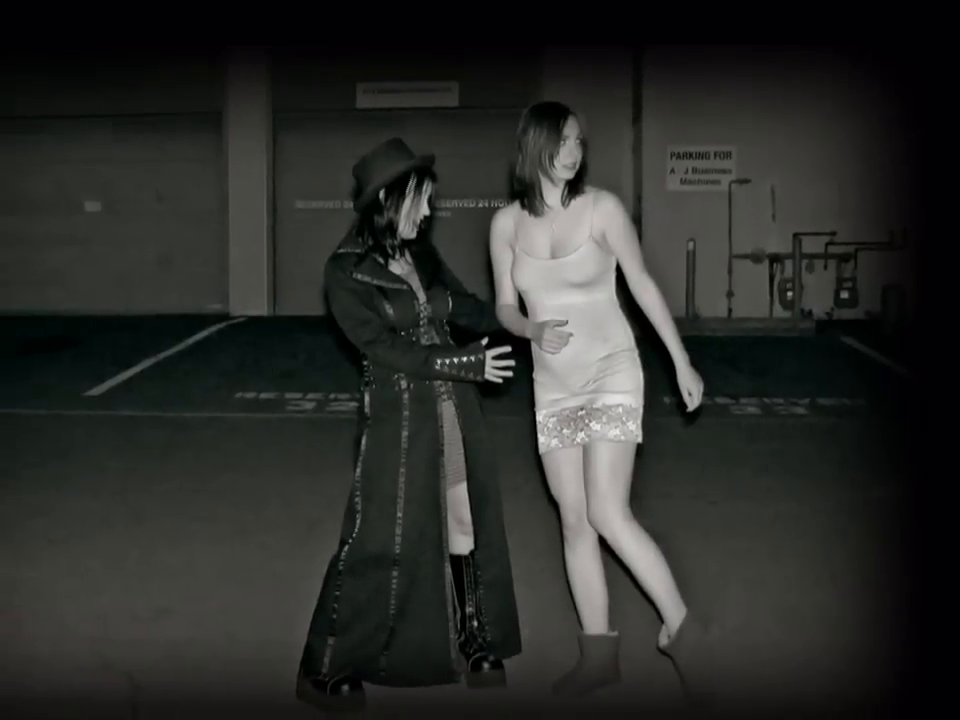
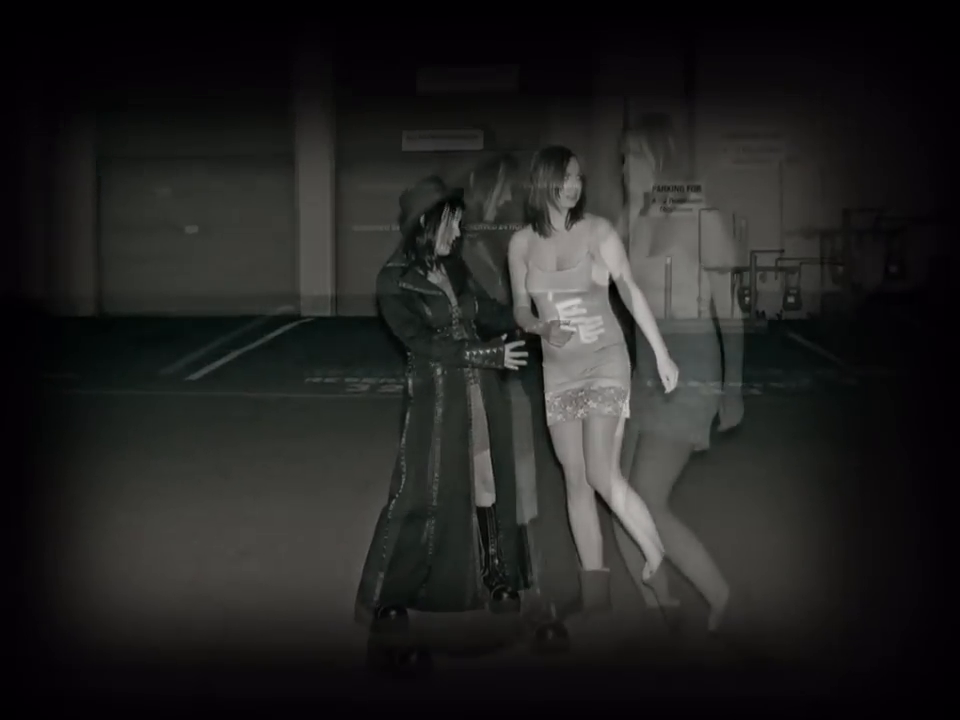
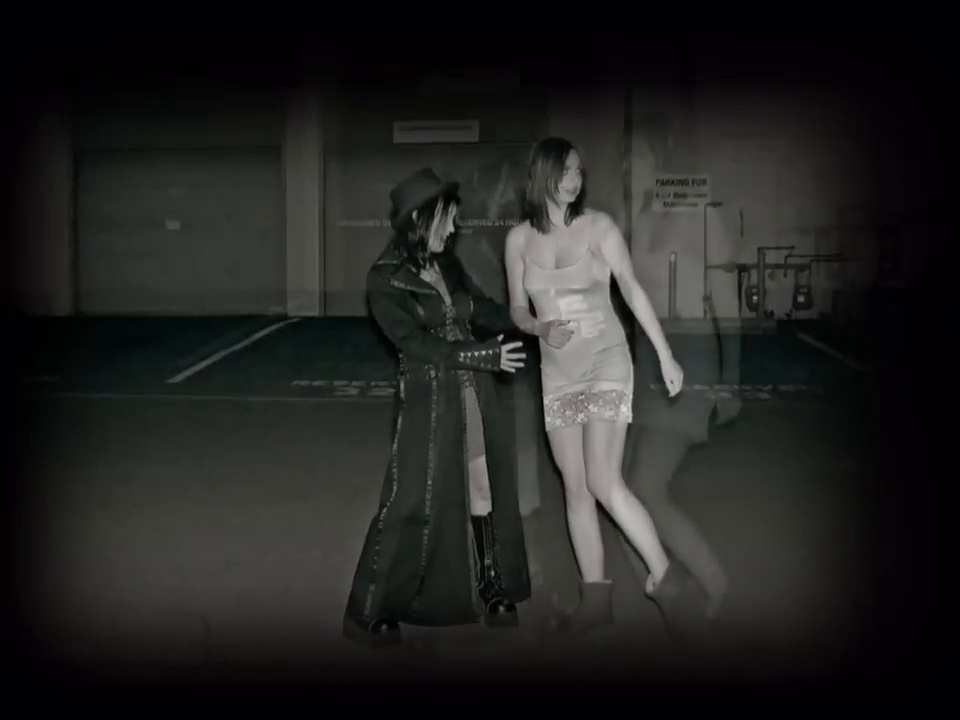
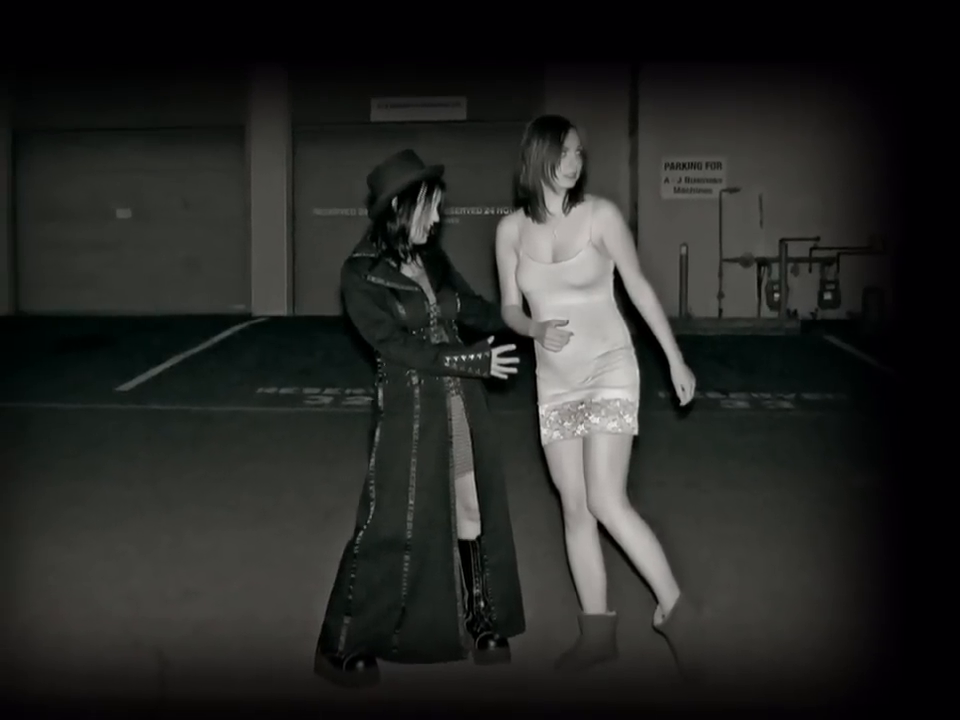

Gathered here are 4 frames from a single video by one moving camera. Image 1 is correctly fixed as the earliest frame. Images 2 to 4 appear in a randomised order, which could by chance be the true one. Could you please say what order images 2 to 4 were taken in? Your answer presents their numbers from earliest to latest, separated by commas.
4, 3, 2
